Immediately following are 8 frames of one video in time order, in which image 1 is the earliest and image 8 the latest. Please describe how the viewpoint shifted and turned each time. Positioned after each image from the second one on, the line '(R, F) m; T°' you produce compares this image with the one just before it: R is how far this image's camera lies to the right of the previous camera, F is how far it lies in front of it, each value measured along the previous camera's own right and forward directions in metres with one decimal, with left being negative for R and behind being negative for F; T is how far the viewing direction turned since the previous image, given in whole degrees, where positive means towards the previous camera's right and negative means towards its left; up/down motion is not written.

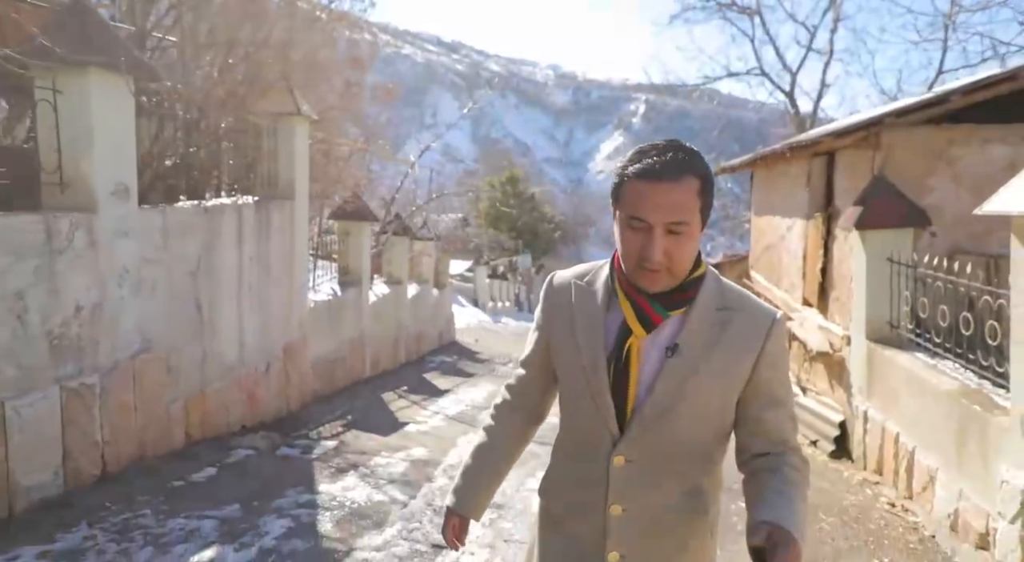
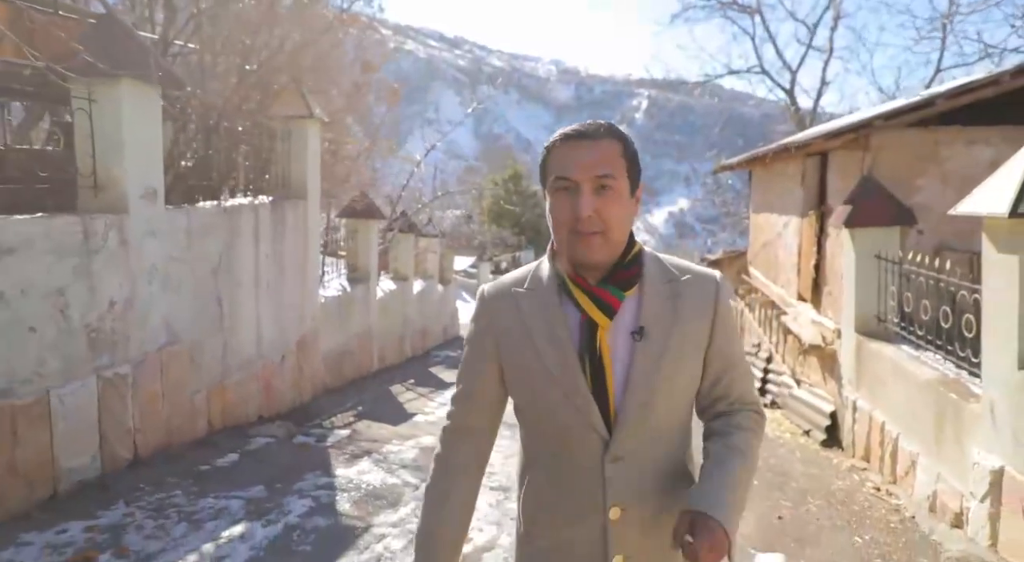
(0.0, -0.3) m; 0°
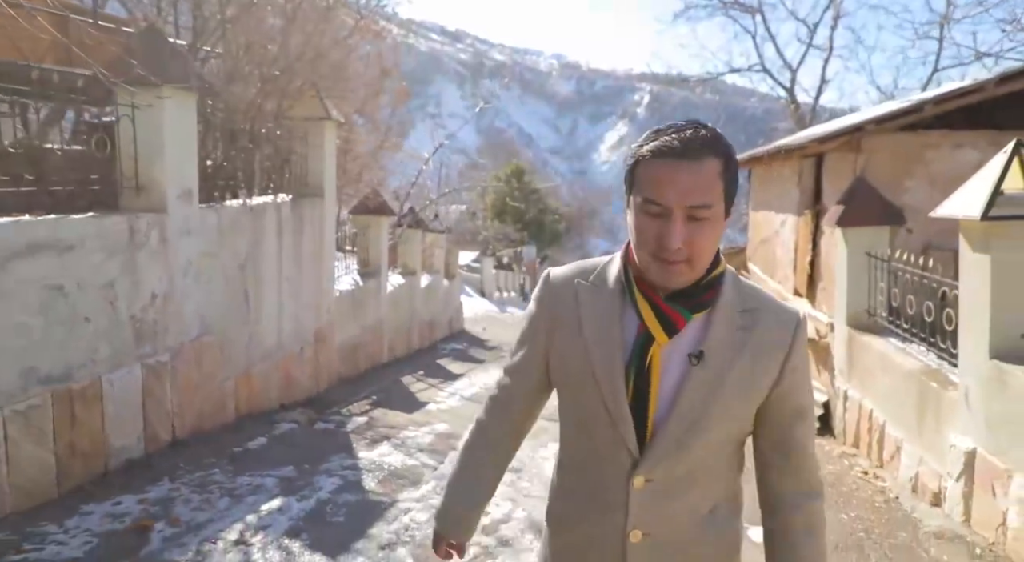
(-0.1, -0.4) m; 0°
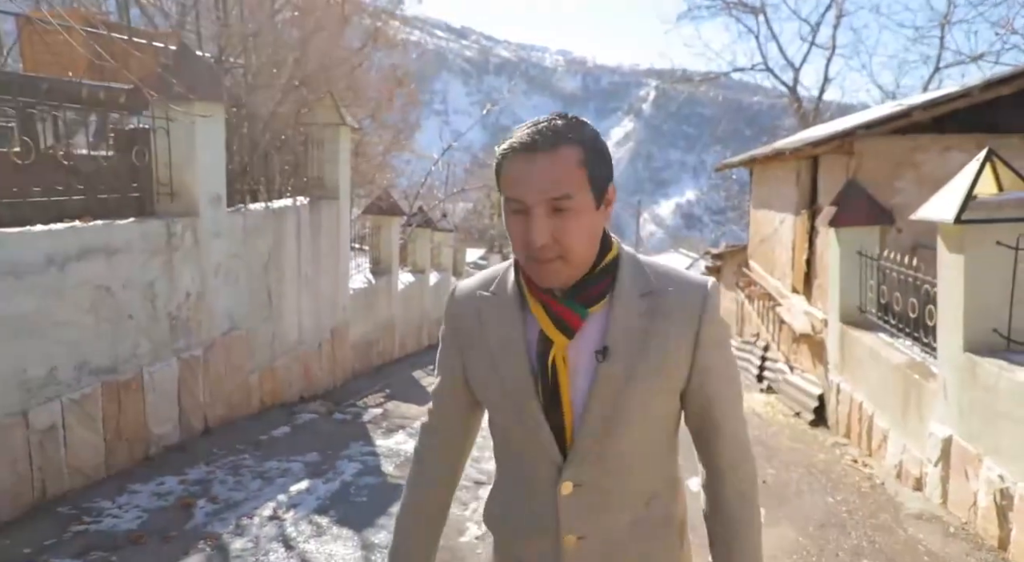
(0.0, -0.4) m; 0°
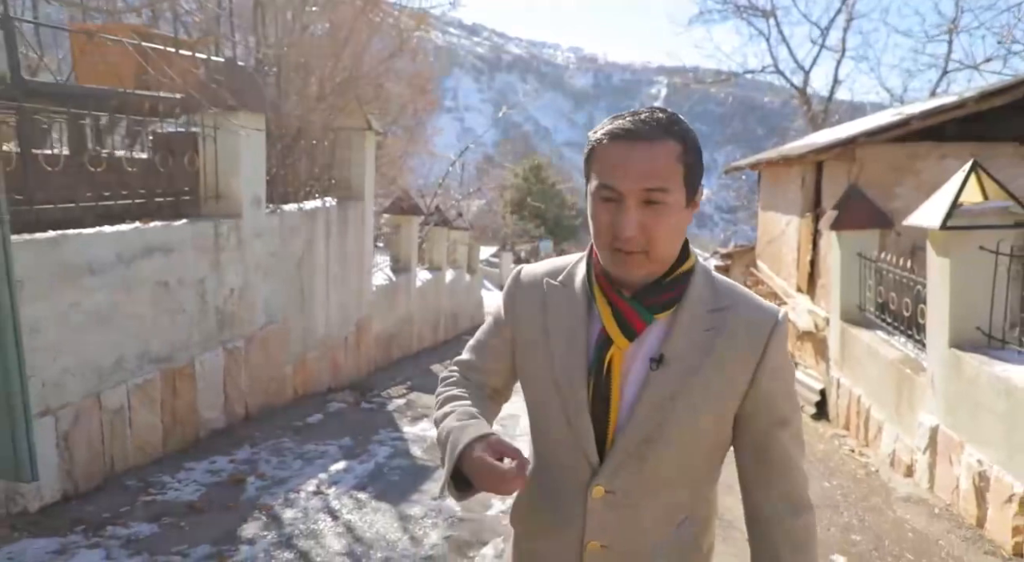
(-0.1, -0.5) m; -1°
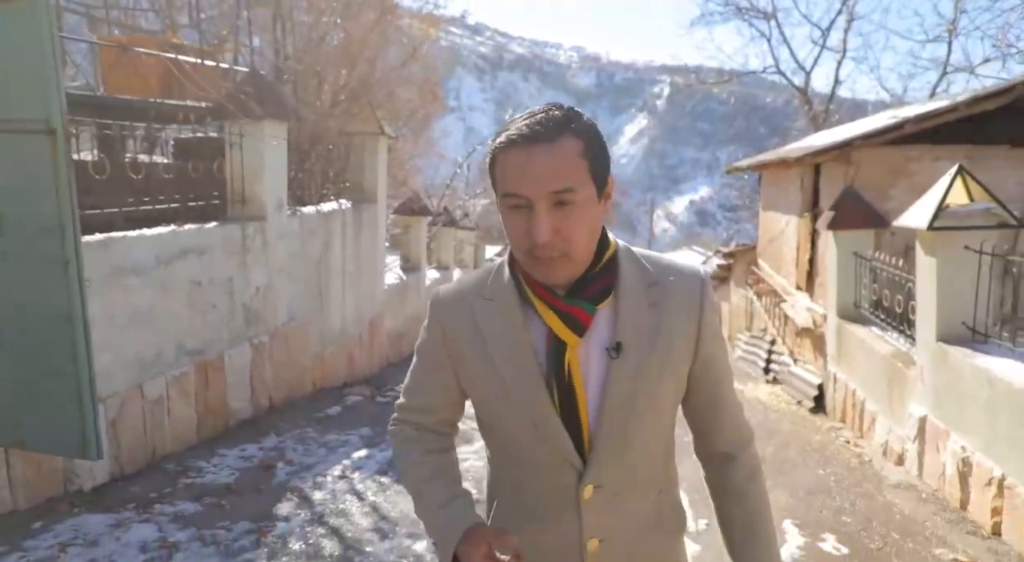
(-0.1, -0.4) m; 0°
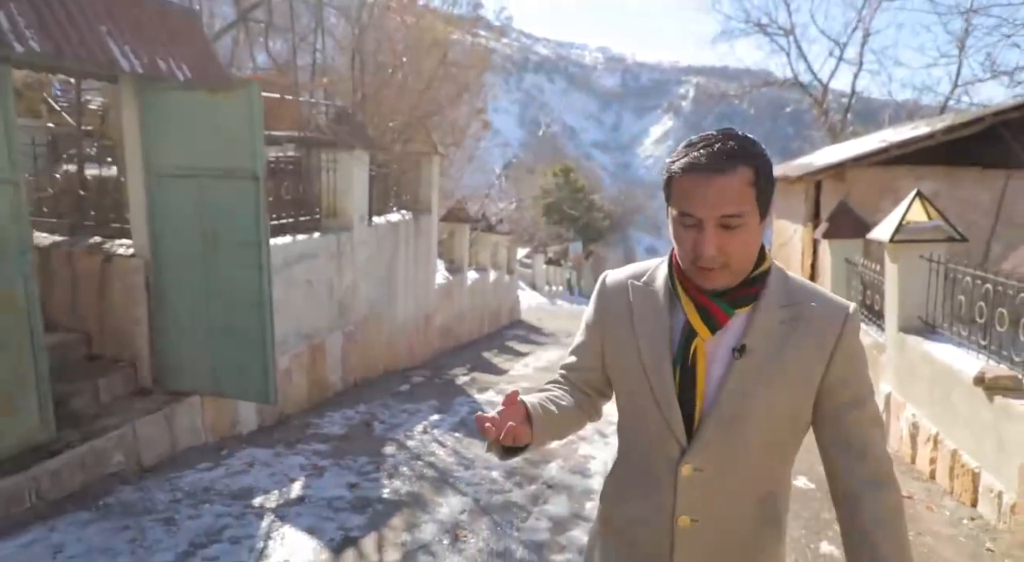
(-0.2, -1.6) m; -2°
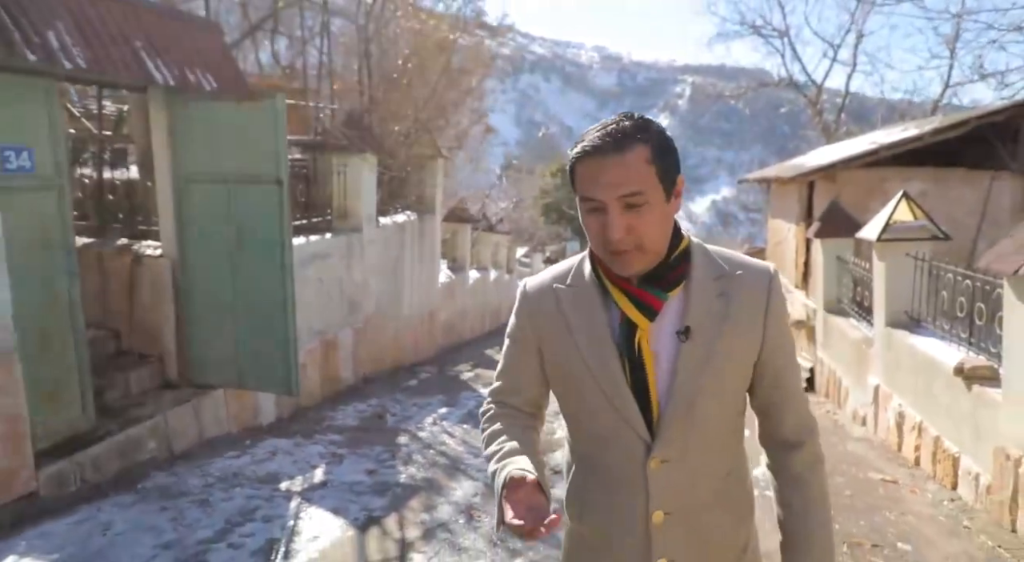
(-0.1, -0.3) m; 0°
